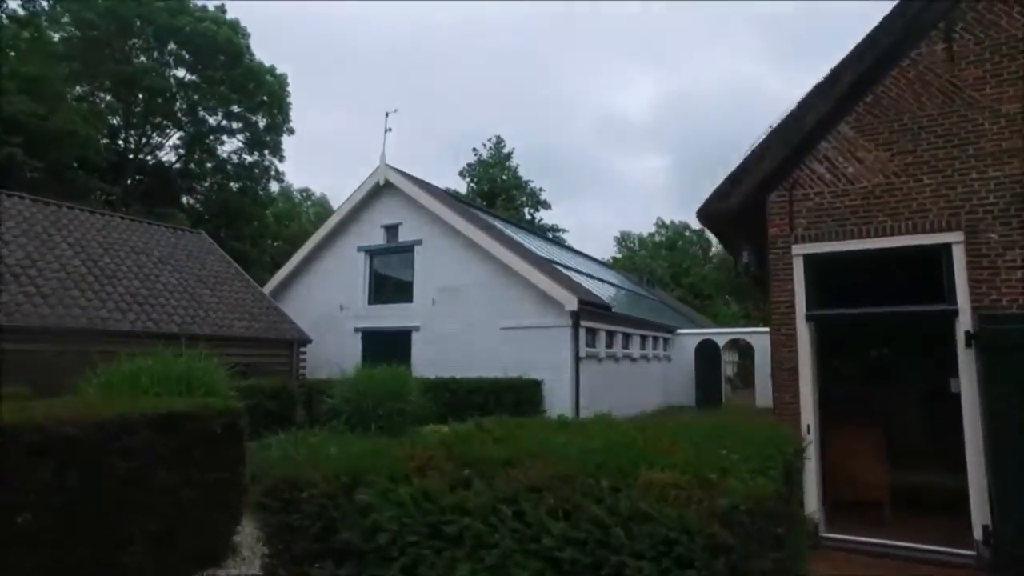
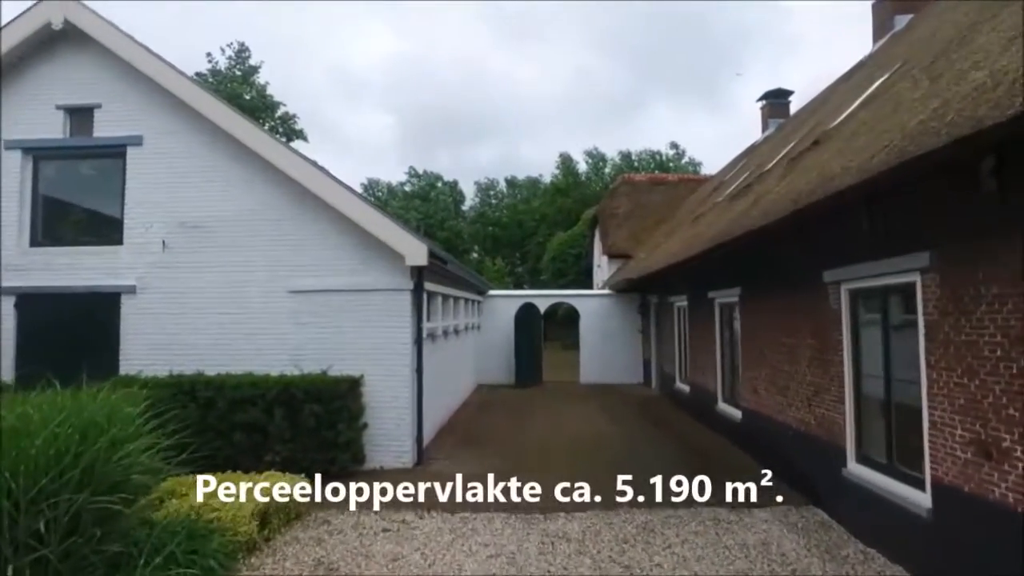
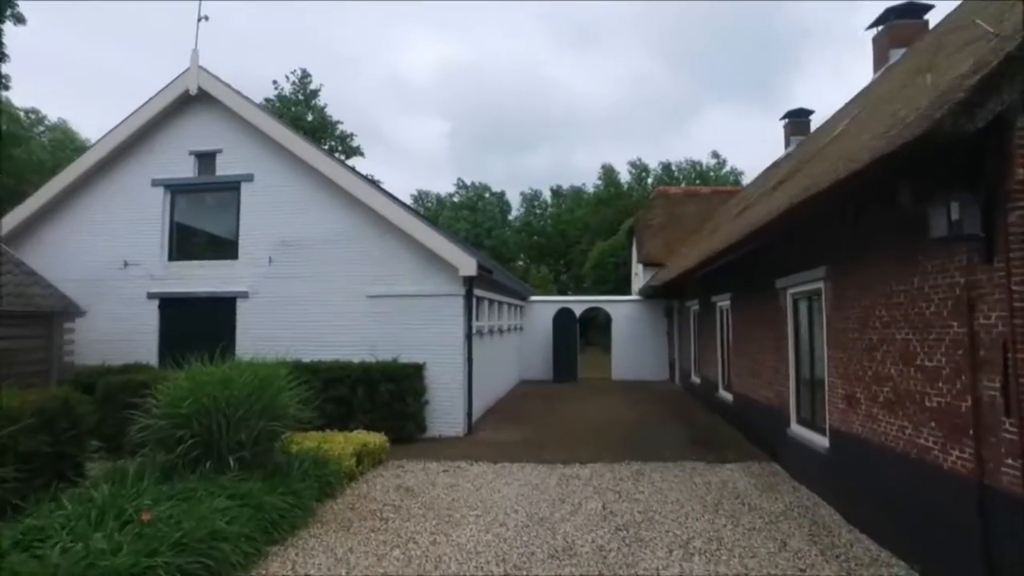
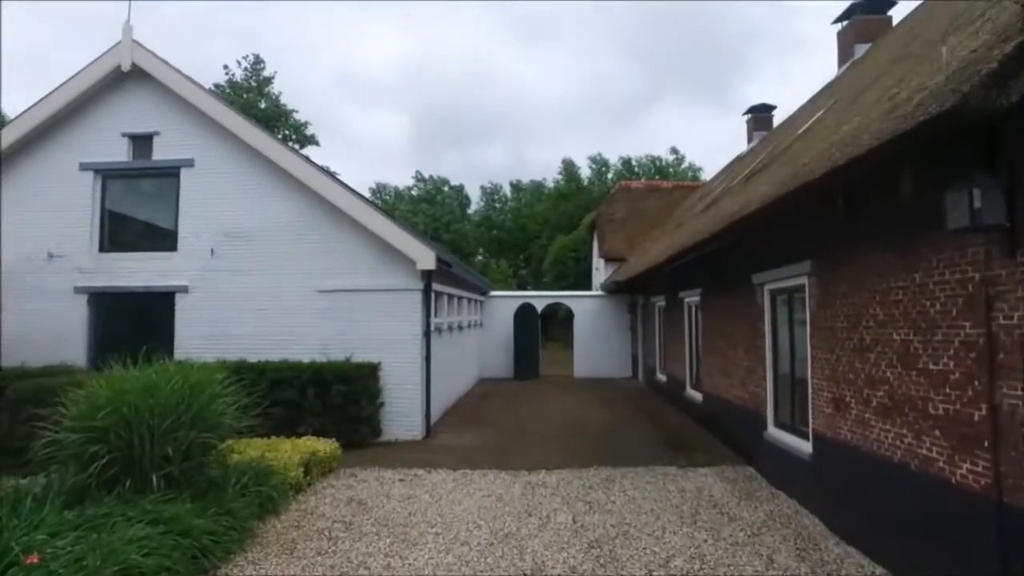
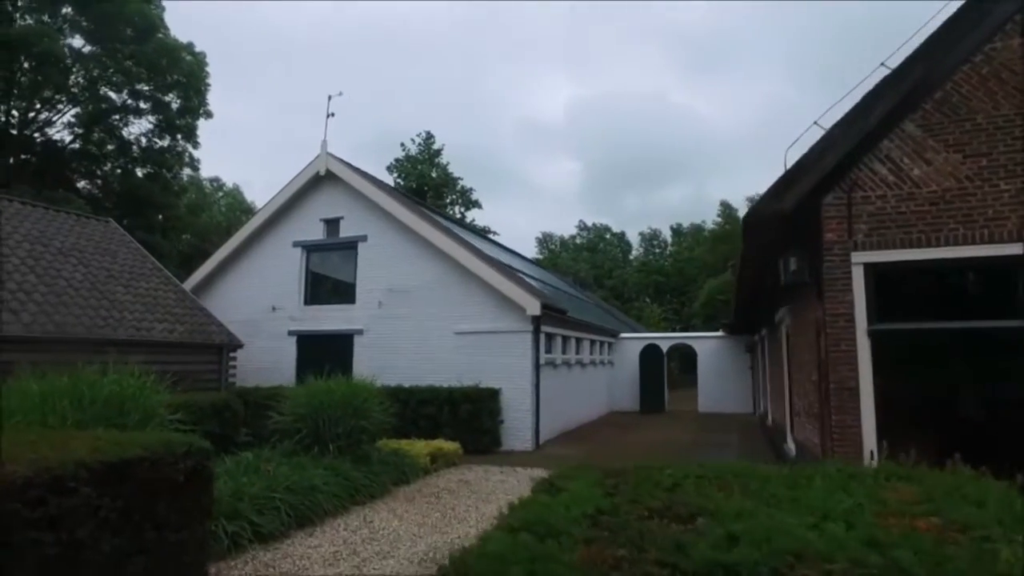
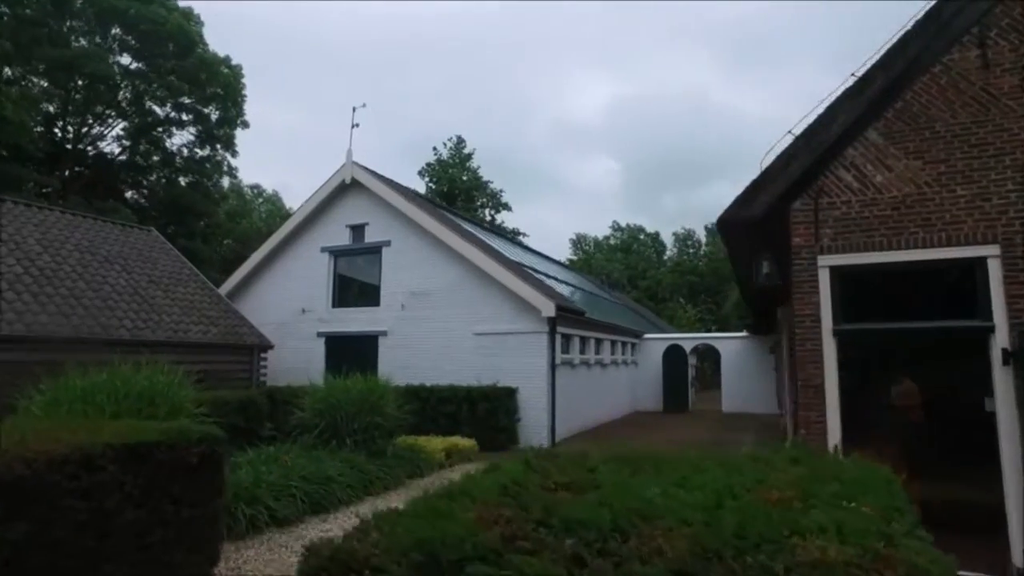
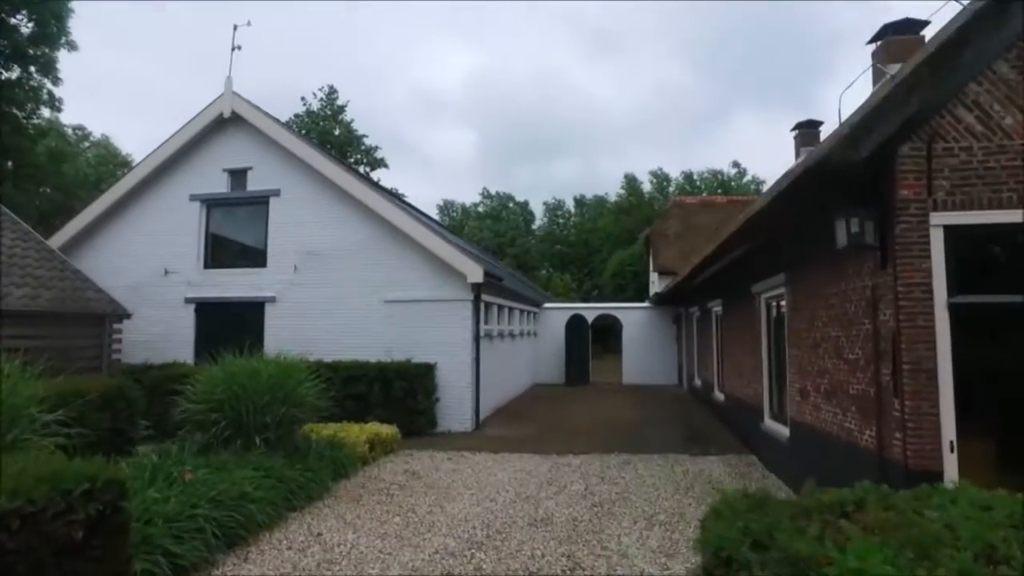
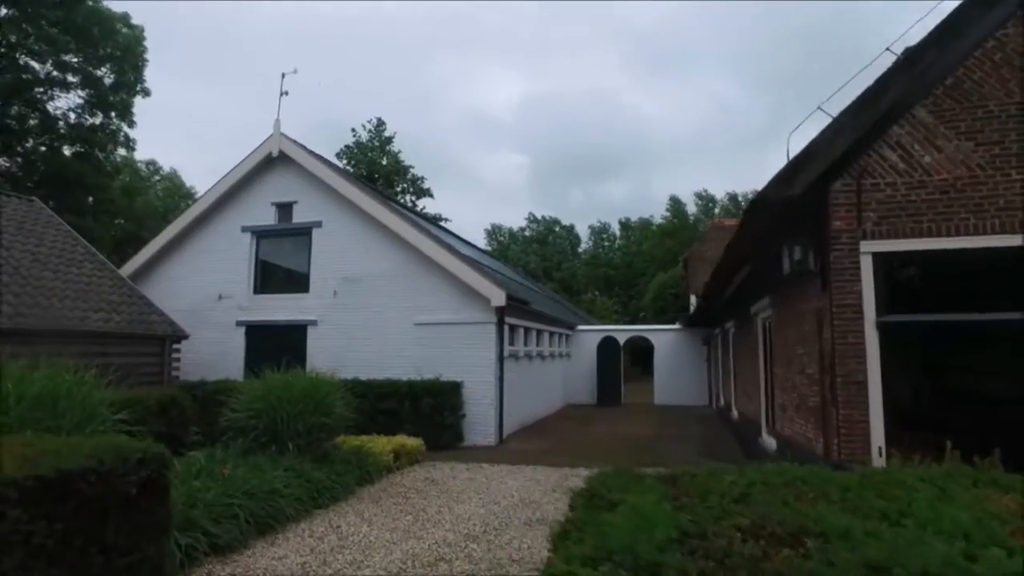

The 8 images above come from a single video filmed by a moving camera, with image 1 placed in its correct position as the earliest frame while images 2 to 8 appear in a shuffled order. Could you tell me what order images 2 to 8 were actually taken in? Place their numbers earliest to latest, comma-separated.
6, 5, 8, 7, 3, 4, 2
